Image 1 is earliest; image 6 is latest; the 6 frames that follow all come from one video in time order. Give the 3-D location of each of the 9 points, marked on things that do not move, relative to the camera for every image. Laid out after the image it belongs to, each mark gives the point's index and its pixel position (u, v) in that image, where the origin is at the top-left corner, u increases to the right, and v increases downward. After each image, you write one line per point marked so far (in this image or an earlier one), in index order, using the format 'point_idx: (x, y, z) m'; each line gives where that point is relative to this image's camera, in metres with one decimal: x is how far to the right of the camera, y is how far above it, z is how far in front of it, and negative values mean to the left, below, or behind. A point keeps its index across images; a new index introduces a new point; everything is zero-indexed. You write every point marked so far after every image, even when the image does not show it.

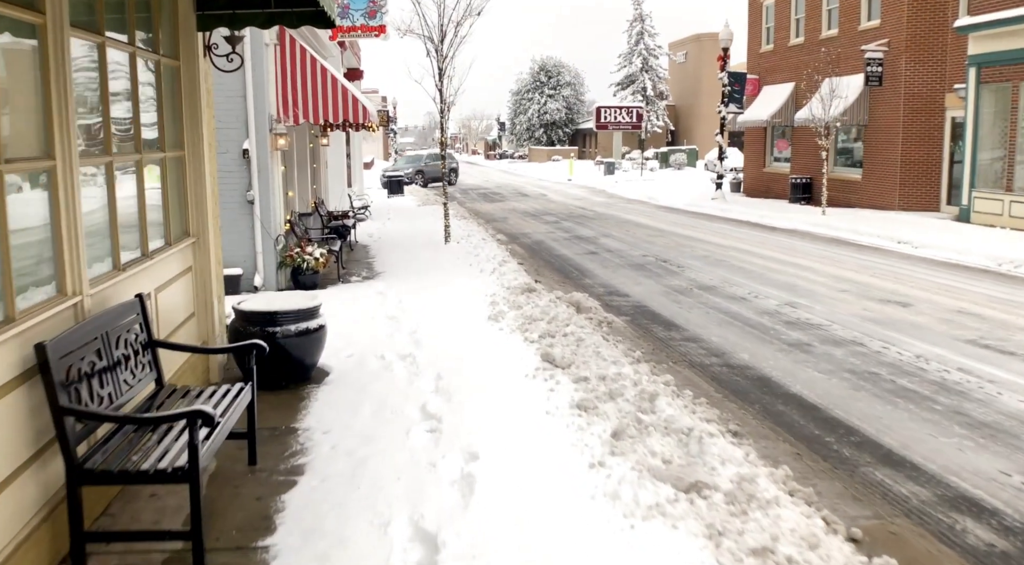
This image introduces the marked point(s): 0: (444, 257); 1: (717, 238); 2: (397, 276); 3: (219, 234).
0: (-1.2, +0.5, +14.0) m
1: (+4.6, +1.0, +17.6) m
2: (-1.8, +0.1, +12.2) m
3: (-2.7, +0.5, +7.2) m
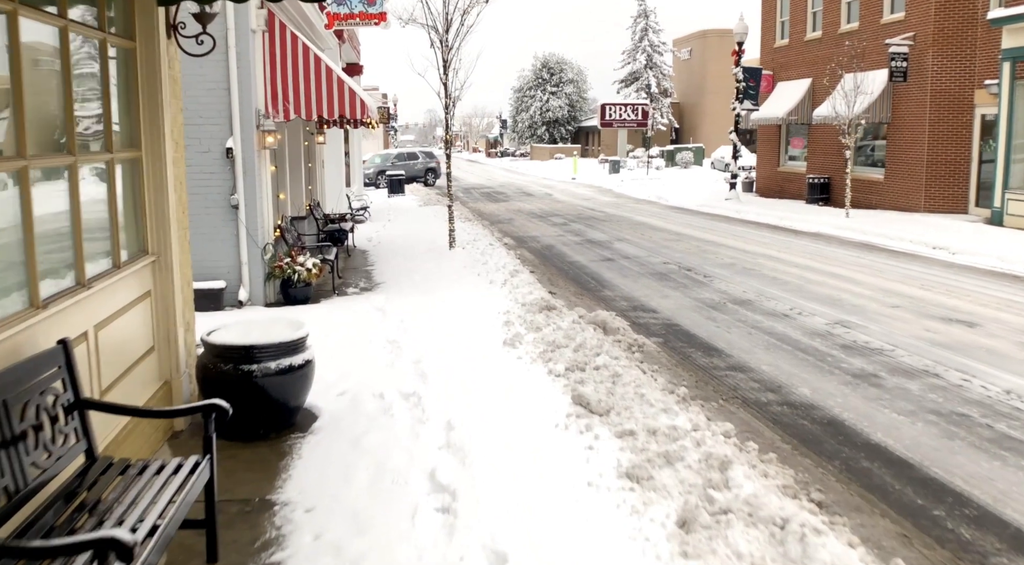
0: (-1.0, +0.3, +12.8) m
1: (+4.8, +0.9, +16.4) m
2: (-1.6, 0.0, +11.1) m
3: (-2.6, +0.3, +6.1) m
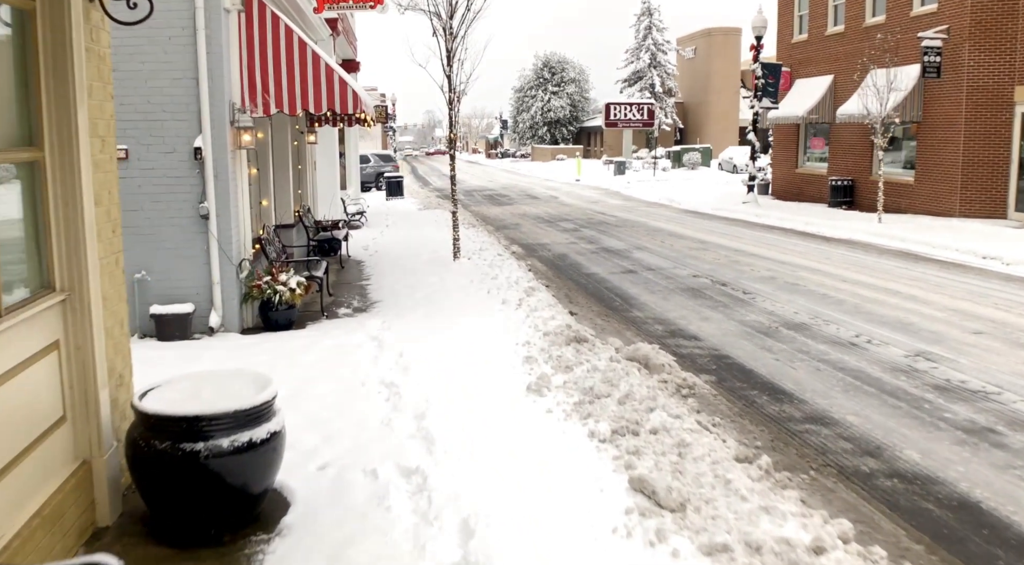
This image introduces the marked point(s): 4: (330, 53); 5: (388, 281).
0: (-0.8, +0.1, +11.4) m
1: (+5.0, +0.6, +15.0) m
2: (-1.4, -0.3, +9.6) m
3: (-2.4, 0.0, +4.6) m
4: (-4.2, +5.3, +17.7) m
5: (-1.9, 0.0, +11.6) m
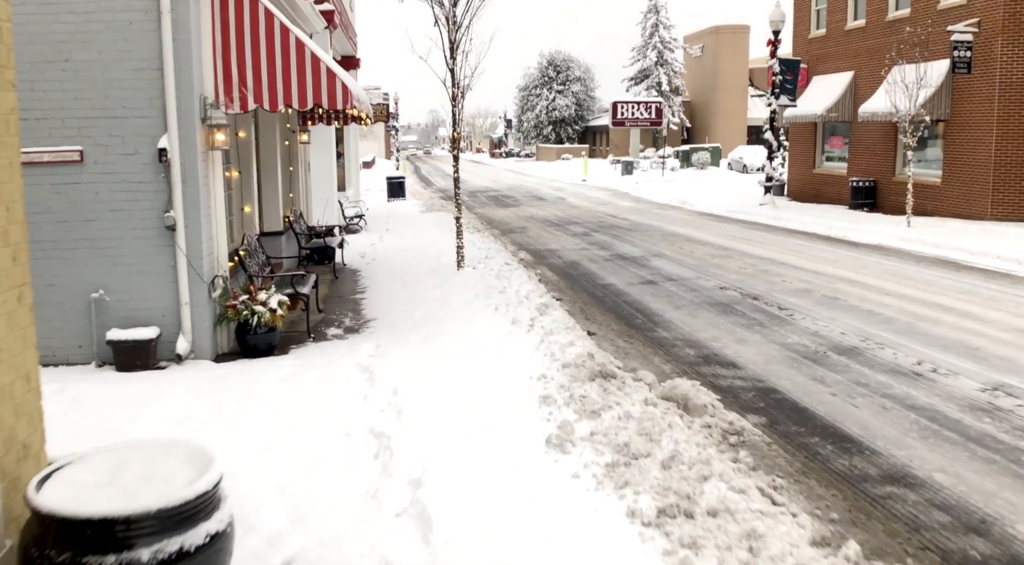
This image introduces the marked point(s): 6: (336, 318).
0: (-0.7, -0.1, +10.3) m
1: (+5.2, +0.4, +13.9) m
2: (-1.3, -0.5, +8.6) m
3: (-2.3, -0.2, +3.6) m
4: (-4.0, +5.1, +16.7) m
5: (-1.7, -0.2, +10.5) m
6: (-2.1, -0.4, +9.0) m
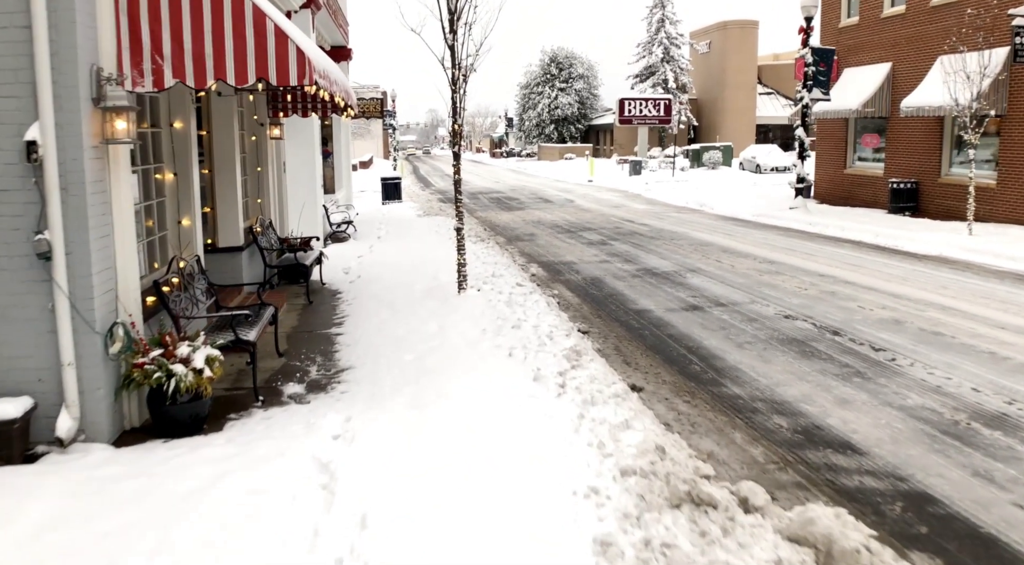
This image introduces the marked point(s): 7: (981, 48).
0: (-0.5, -0.4, +8.1) m
1: (+5.3, +0.1, +11.7) m
2: (-1.1, -0.8, +6.4) m
3: (-2.1, -0.5, +1.4) m
4: (-3.8, +4.8, +14.5) m
5: (-1.6, -0.5, +8.3) m
6: (-1.9, -0.8, +6.8) m
7: (+11.7, +5.9, +19.5) m
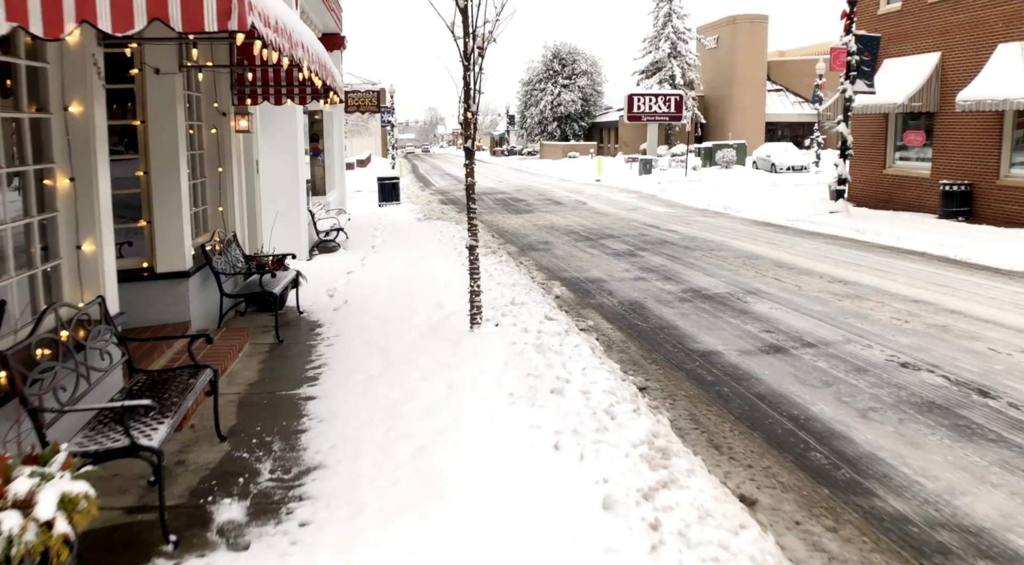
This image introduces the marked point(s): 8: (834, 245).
0: (-0.3, -0.8, +6.0) m
1: (+5.6, -0.2, +9.5) m
2: (-0.9, -1.2, +4.2) m
3: (-1.8, -0.8, -0.8) m
4: (-3.6, +4.5, +12.3) m
5: (-1.3, -0.8, +6.2) m
6: (-1.6, -1.1, +4.7) m
7: (+12.0, +5.6, +17.4) m
8: (+6.4, +0.7, +15.2) m
